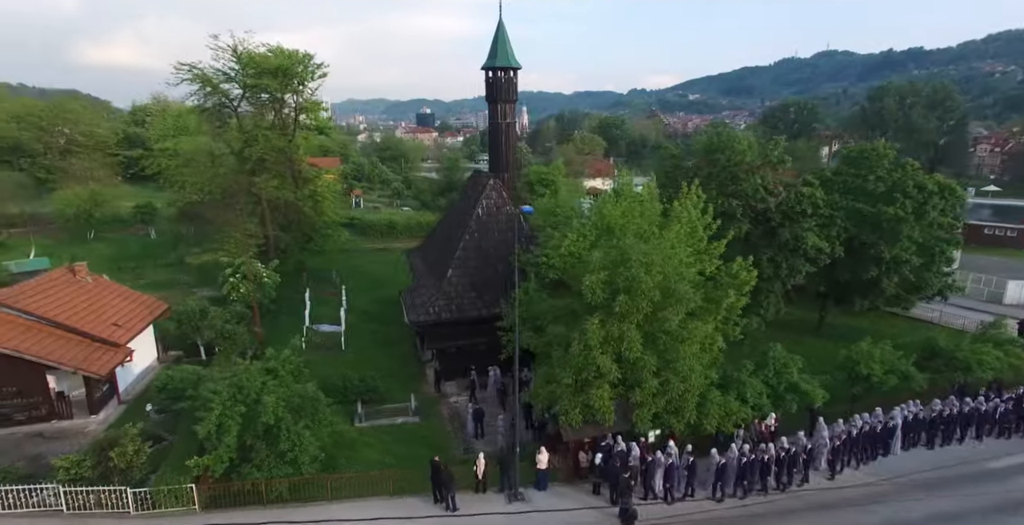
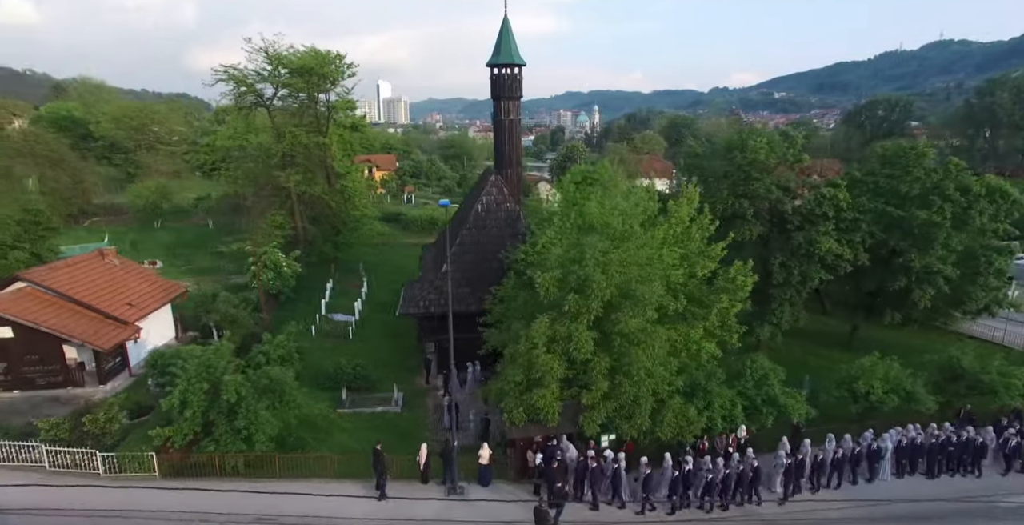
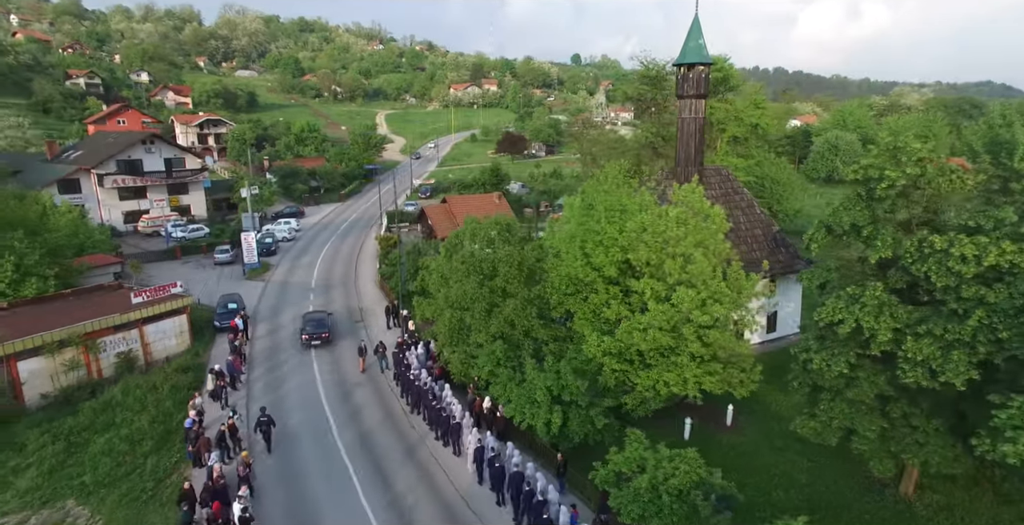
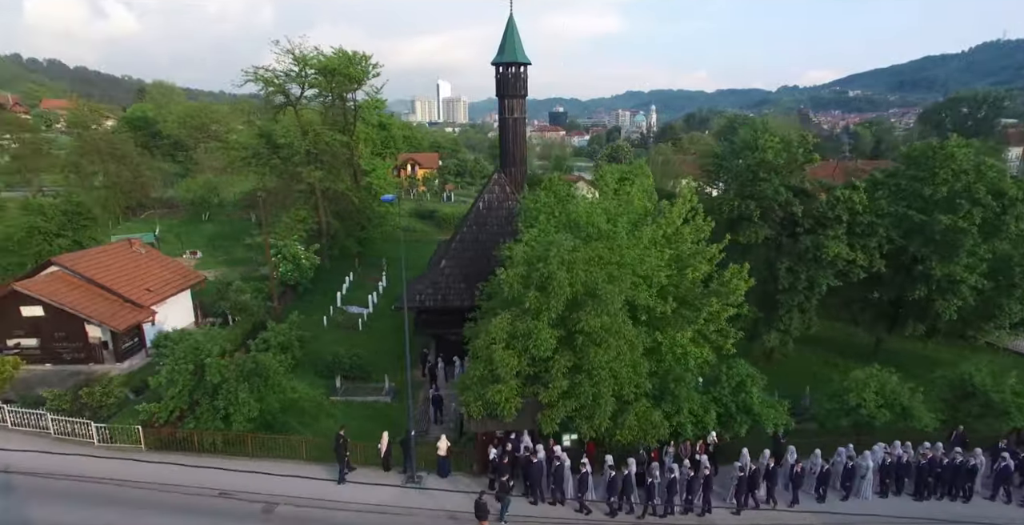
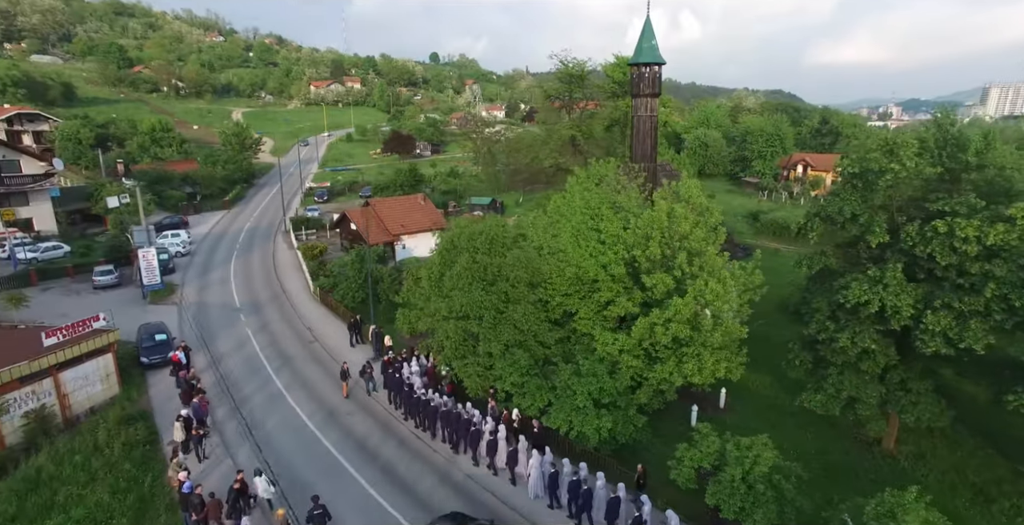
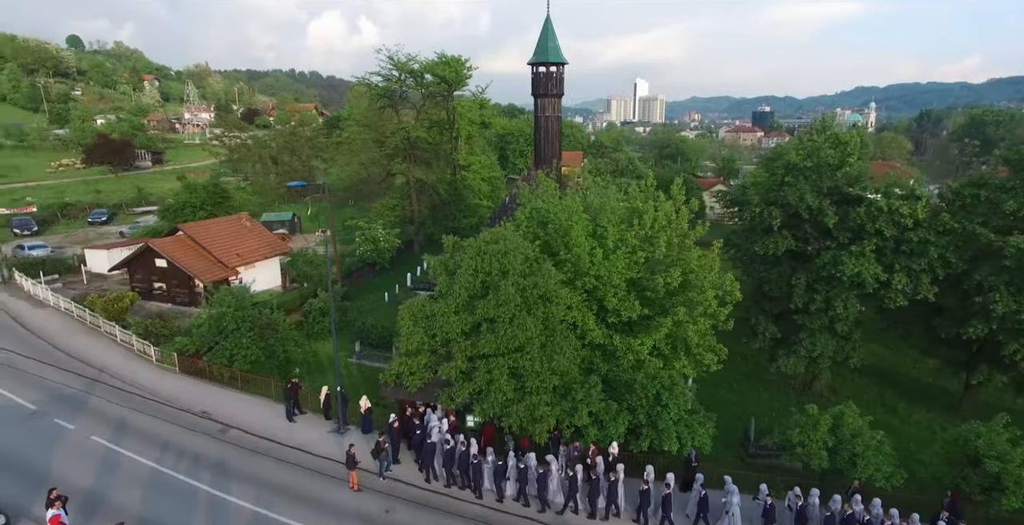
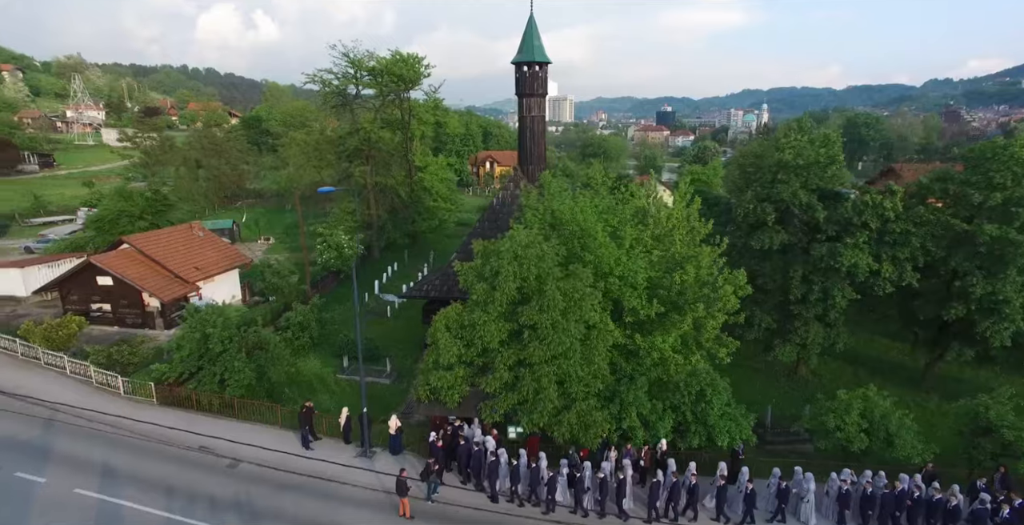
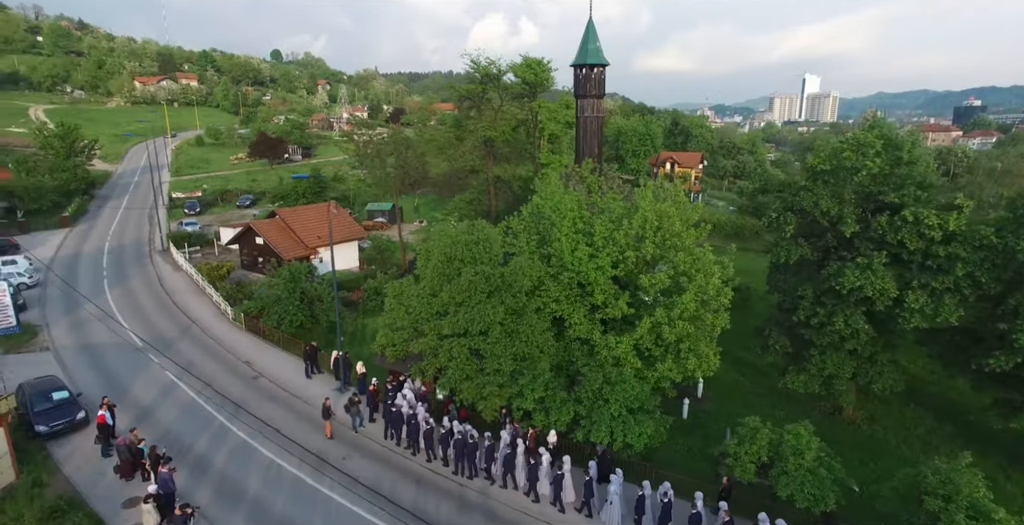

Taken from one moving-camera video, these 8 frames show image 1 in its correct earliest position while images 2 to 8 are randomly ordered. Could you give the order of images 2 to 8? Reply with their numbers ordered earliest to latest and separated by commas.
2, 4, 7, 6, 8, 5, 3
